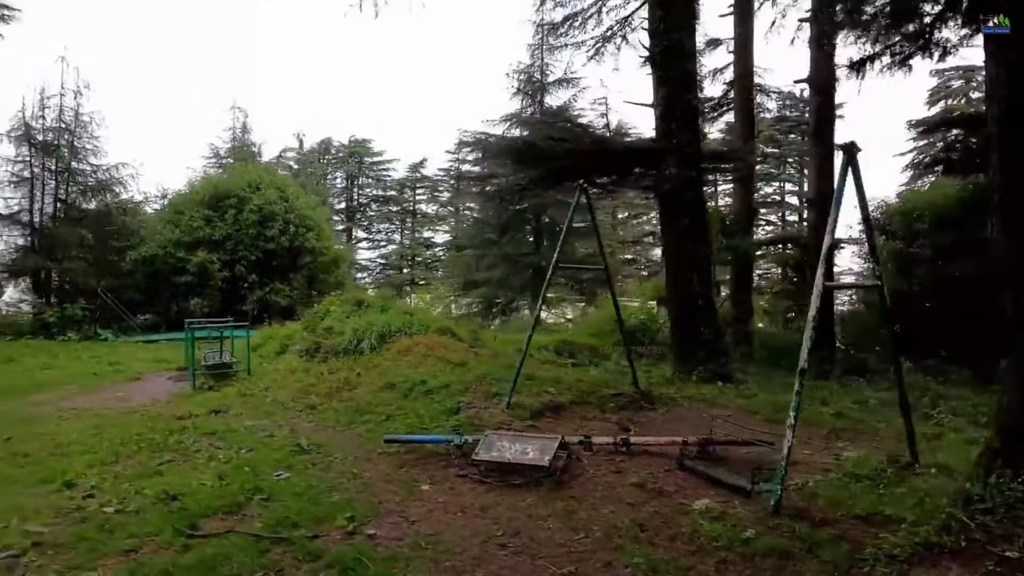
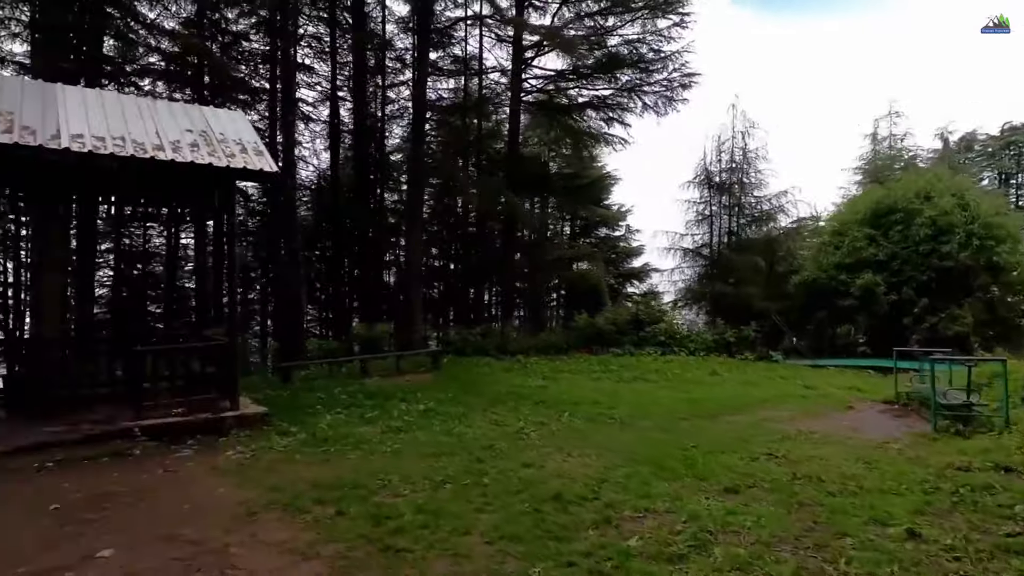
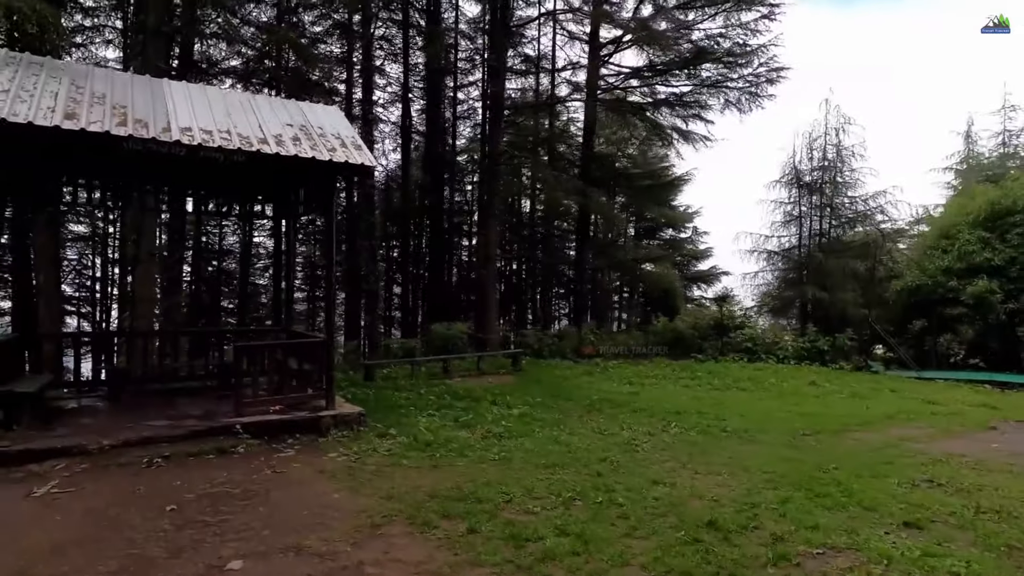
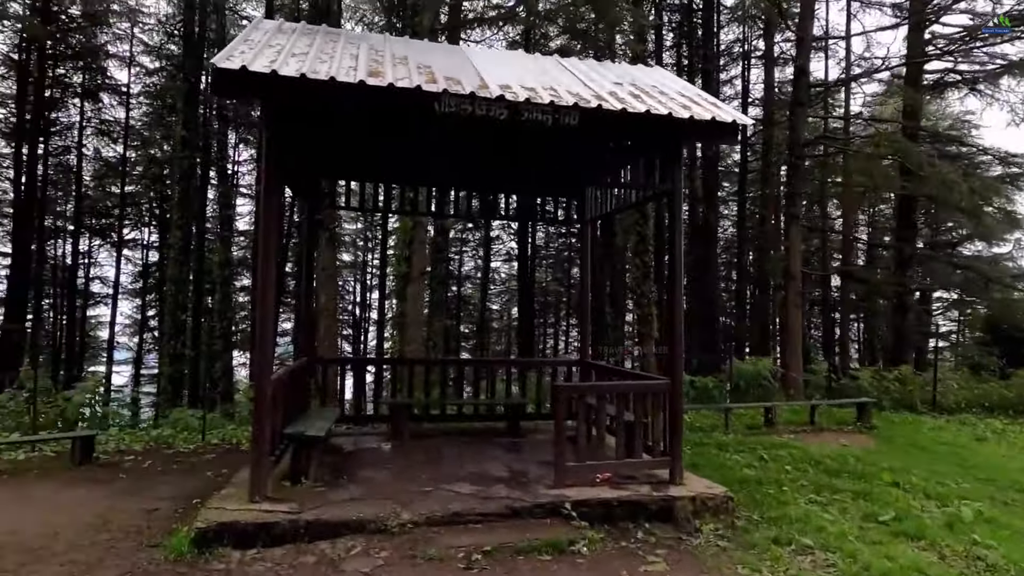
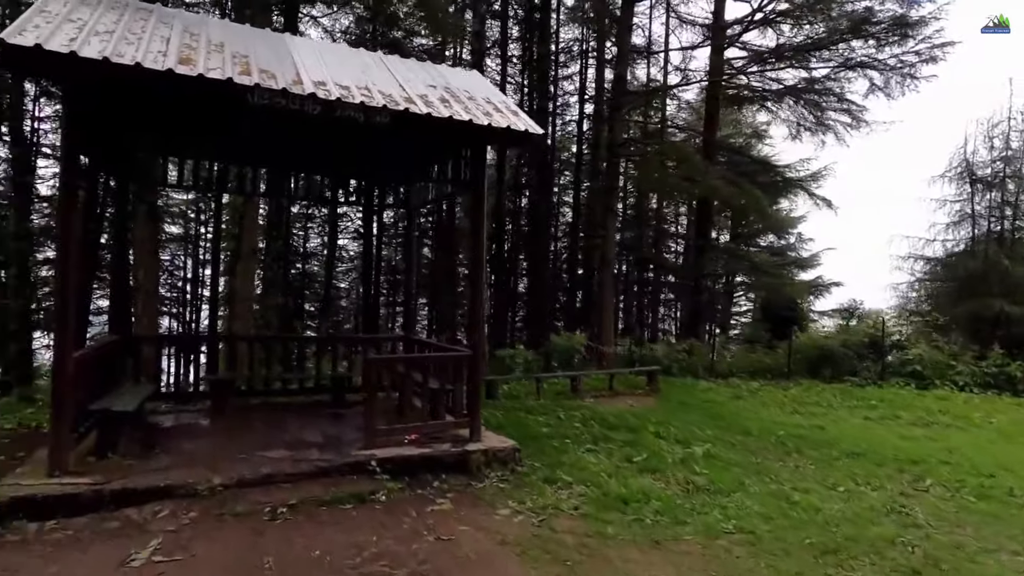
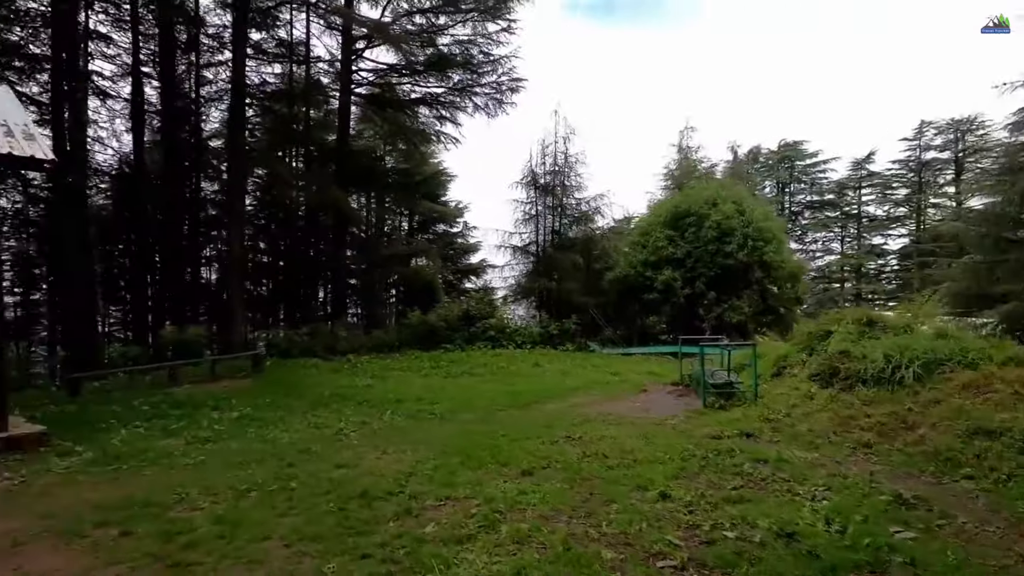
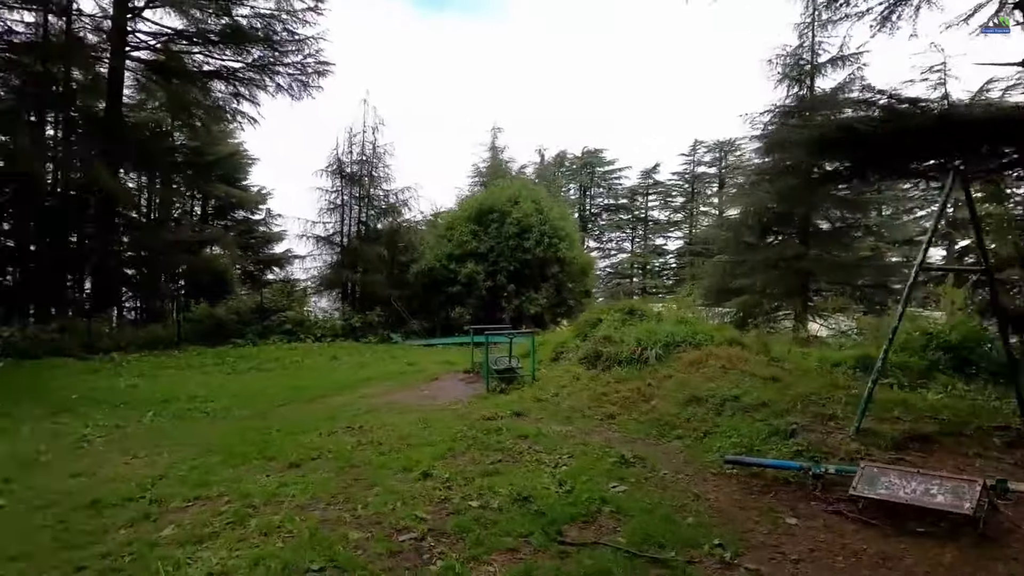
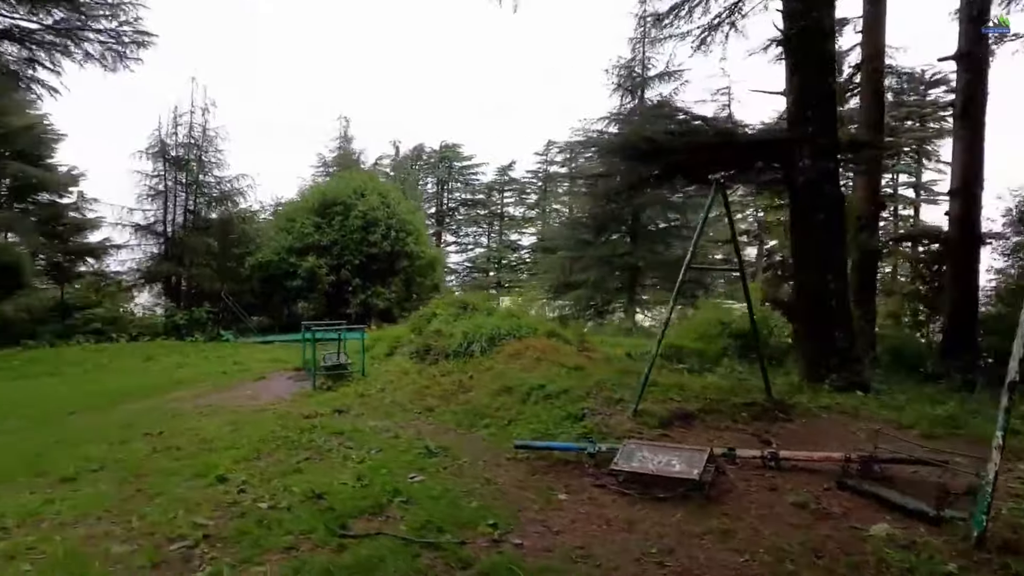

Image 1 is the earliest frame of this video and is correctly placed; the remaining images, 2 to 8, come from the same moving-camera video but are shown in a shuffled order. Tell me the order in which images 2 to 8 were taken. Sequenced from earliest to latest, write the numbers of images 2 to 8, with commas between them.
8, 7, 6, 2, 3, 5, 4
